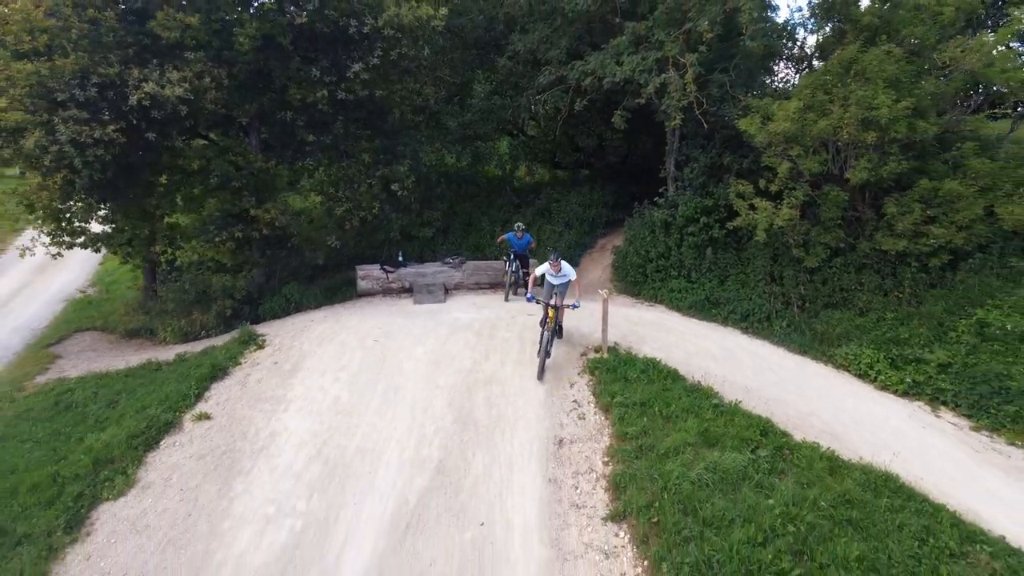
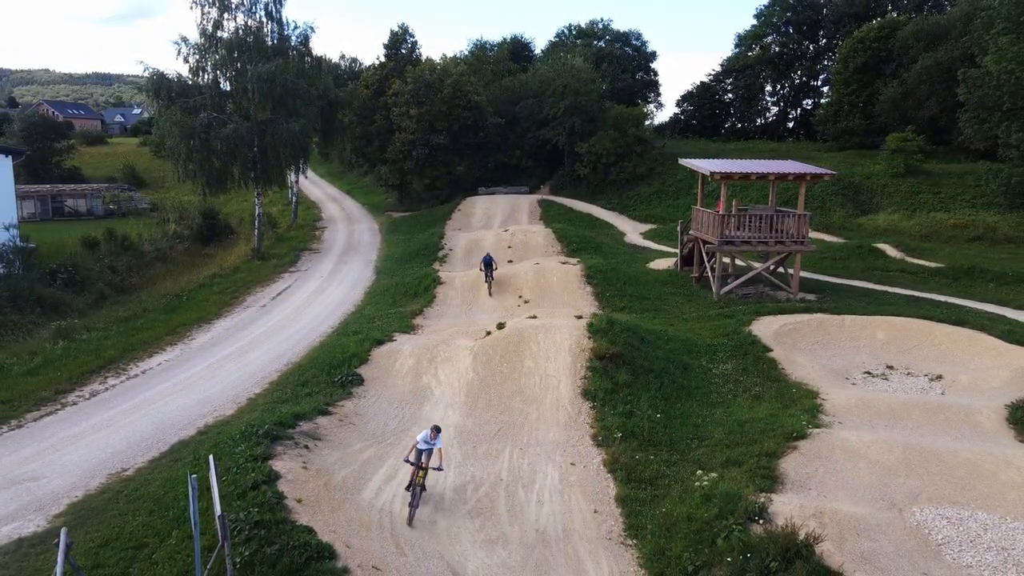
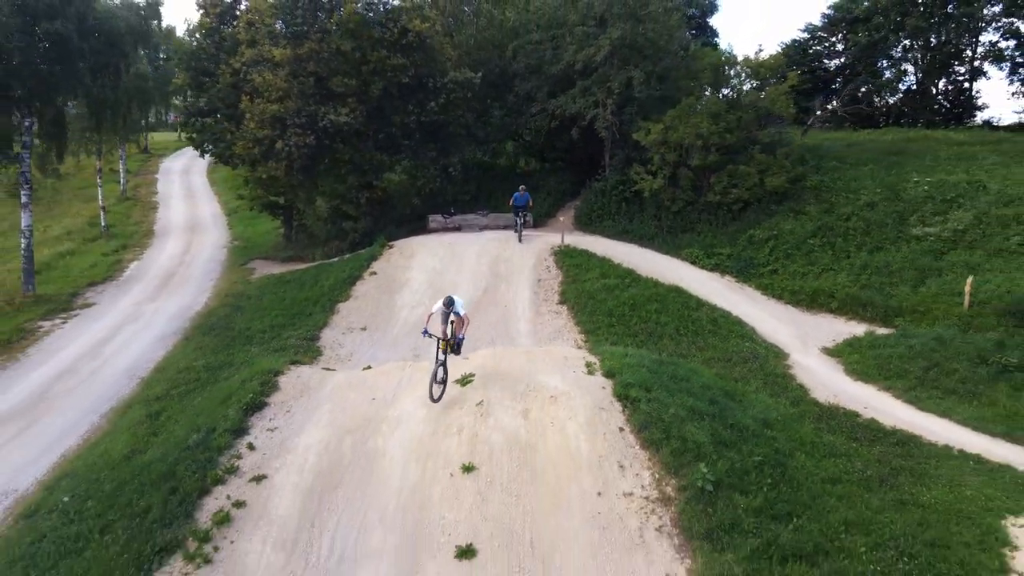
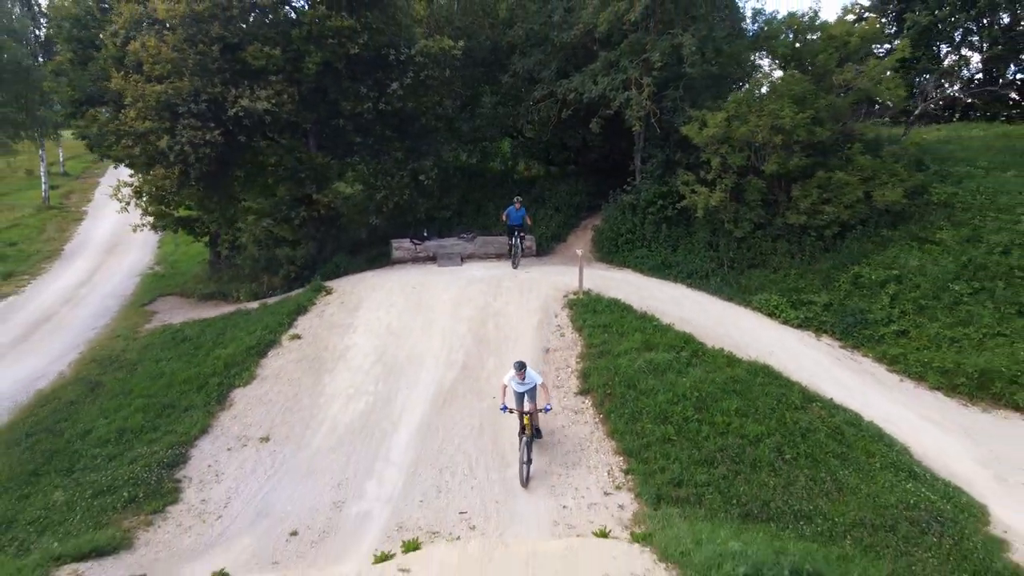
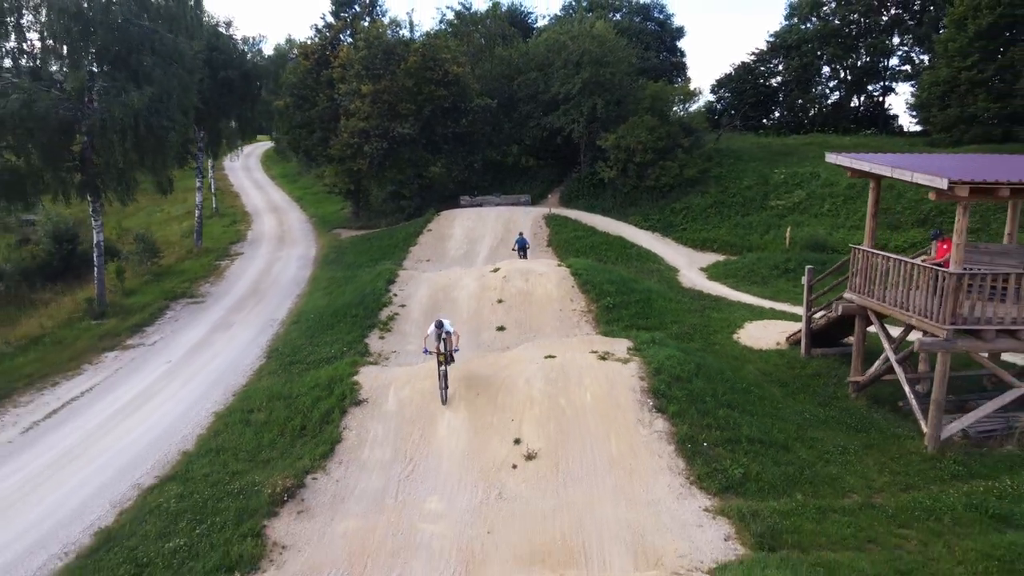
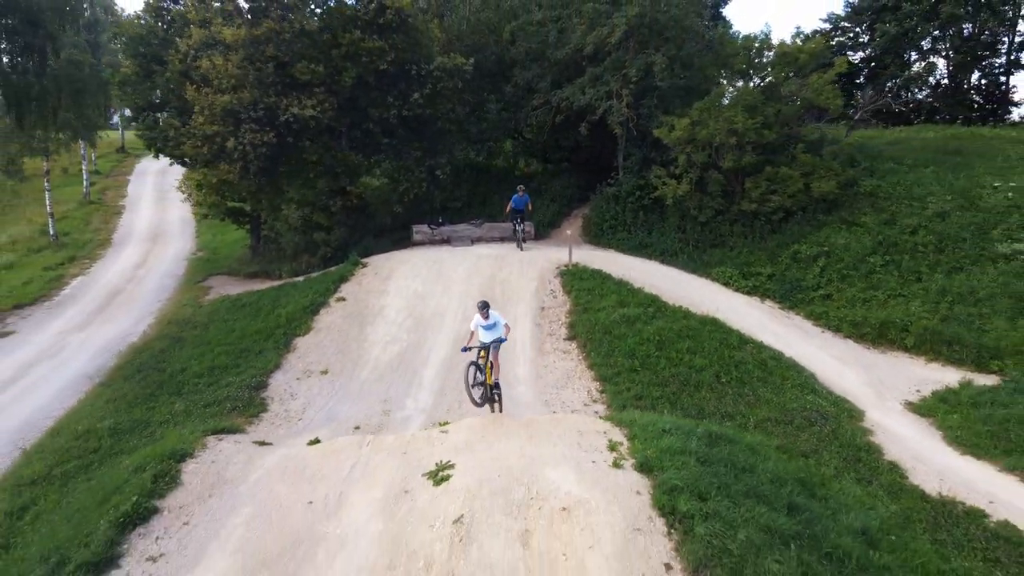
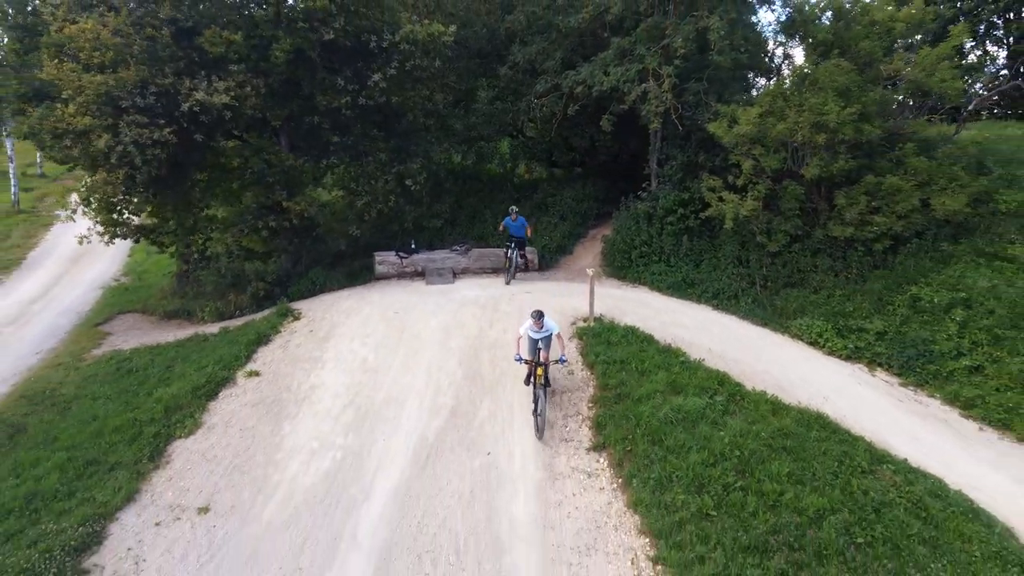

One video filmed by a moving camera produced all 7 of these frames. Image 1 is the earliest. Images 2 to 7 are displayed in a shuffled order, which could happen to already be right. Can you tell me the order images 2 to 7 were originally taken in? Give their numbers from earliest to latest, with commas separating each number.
7, 4, 6, 3, 5, 2
